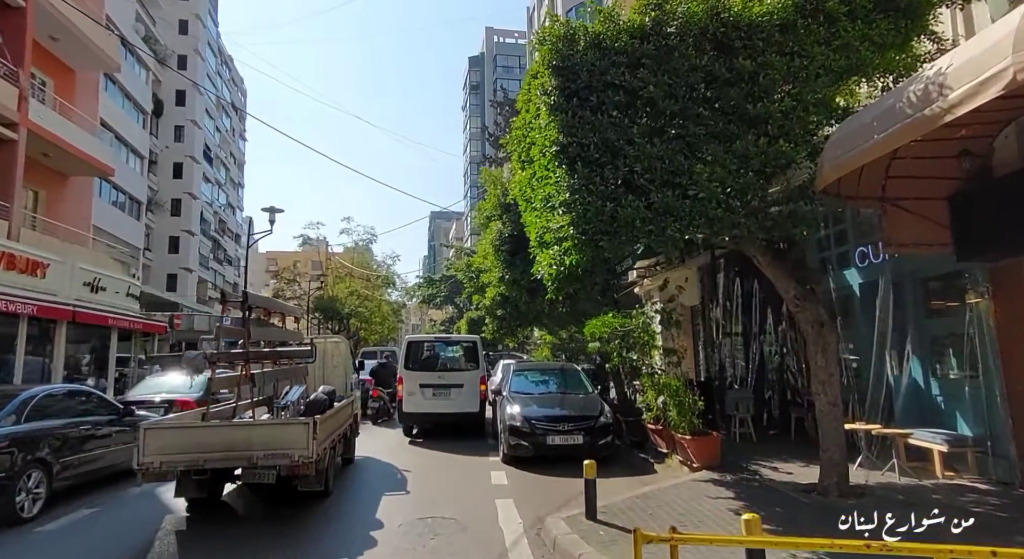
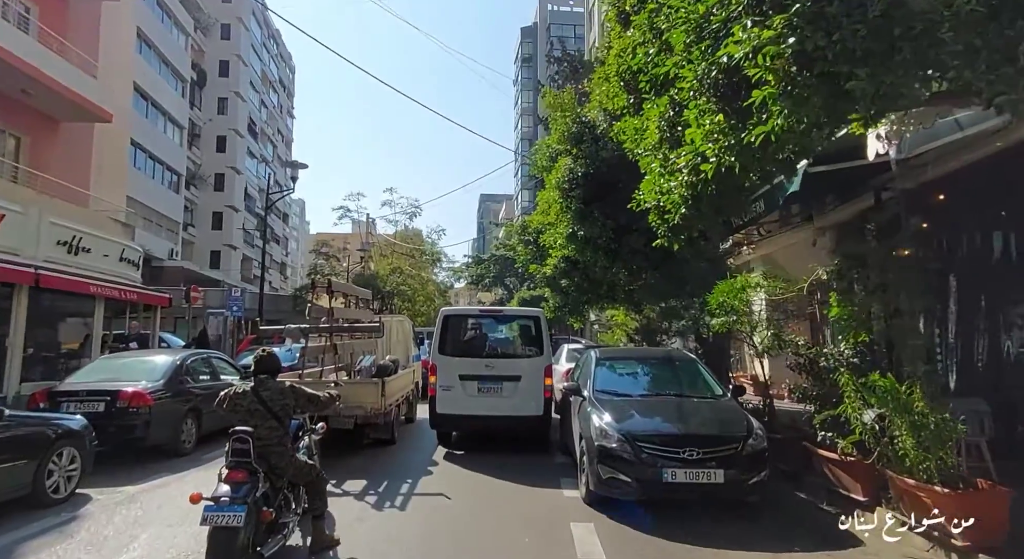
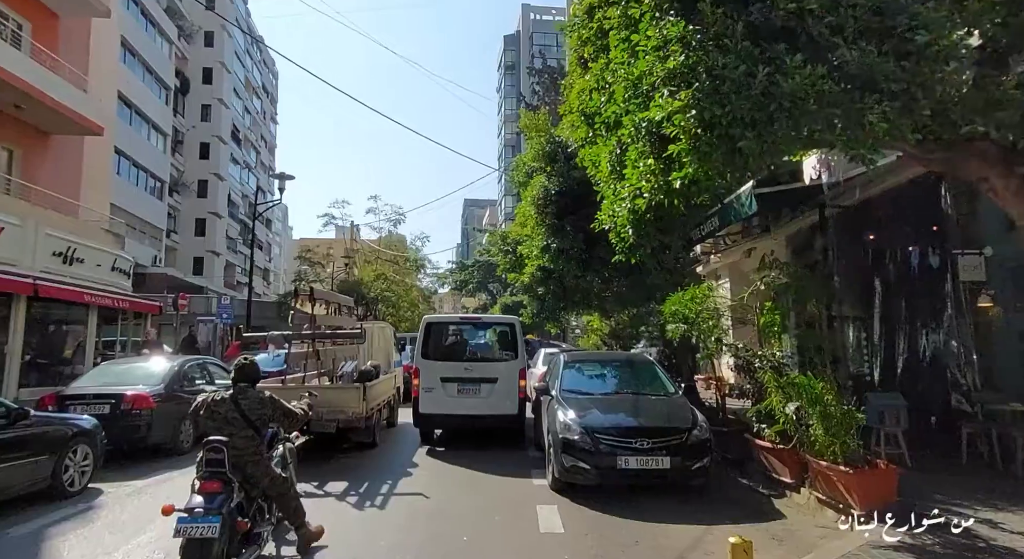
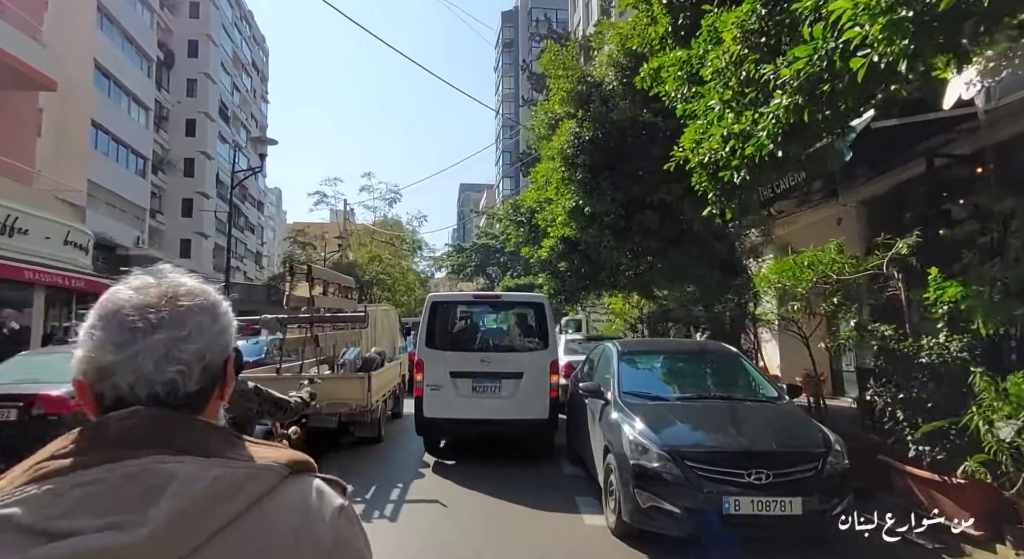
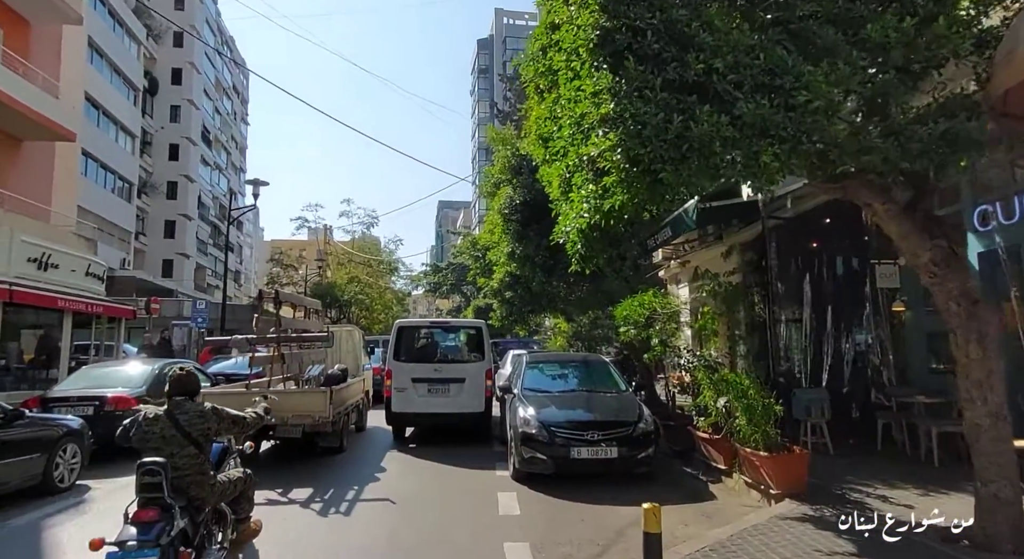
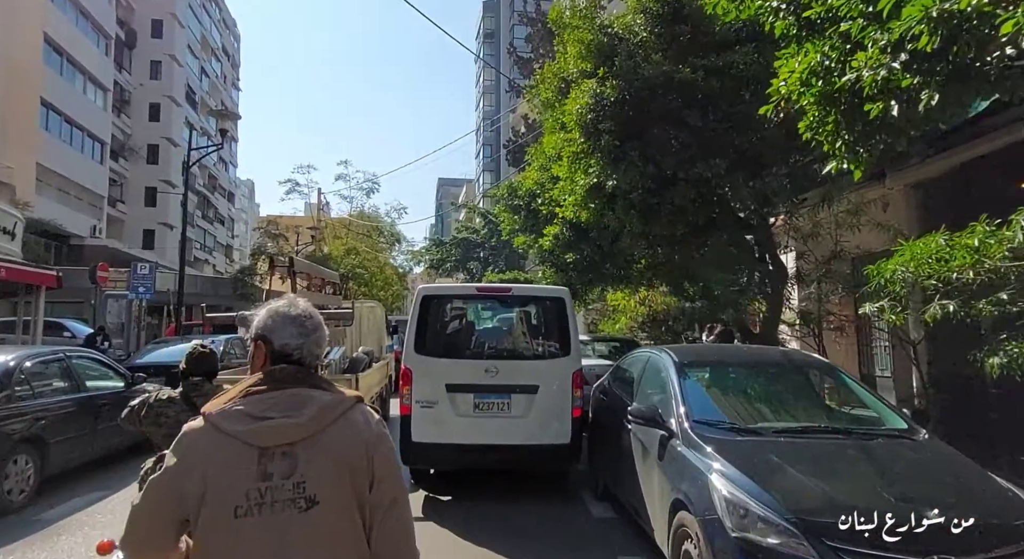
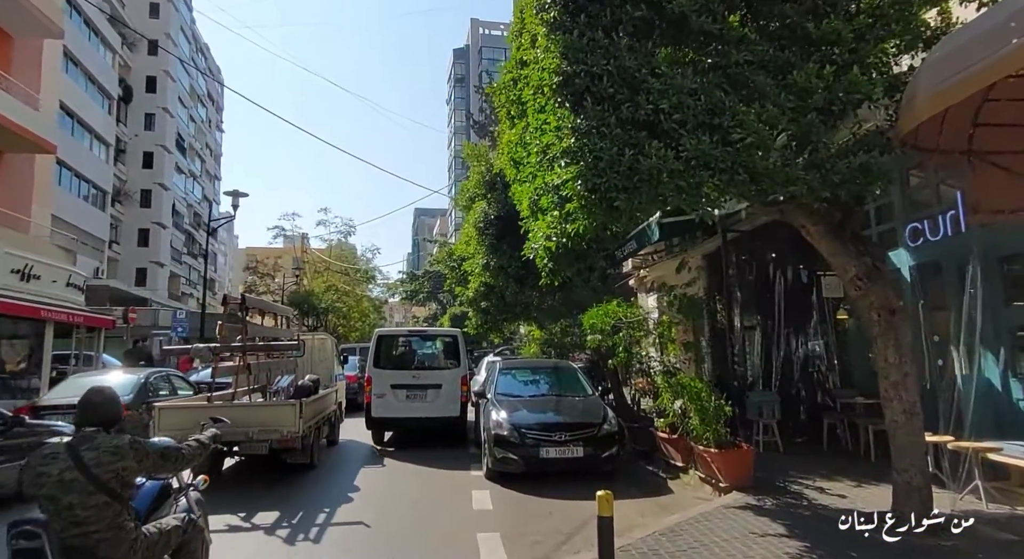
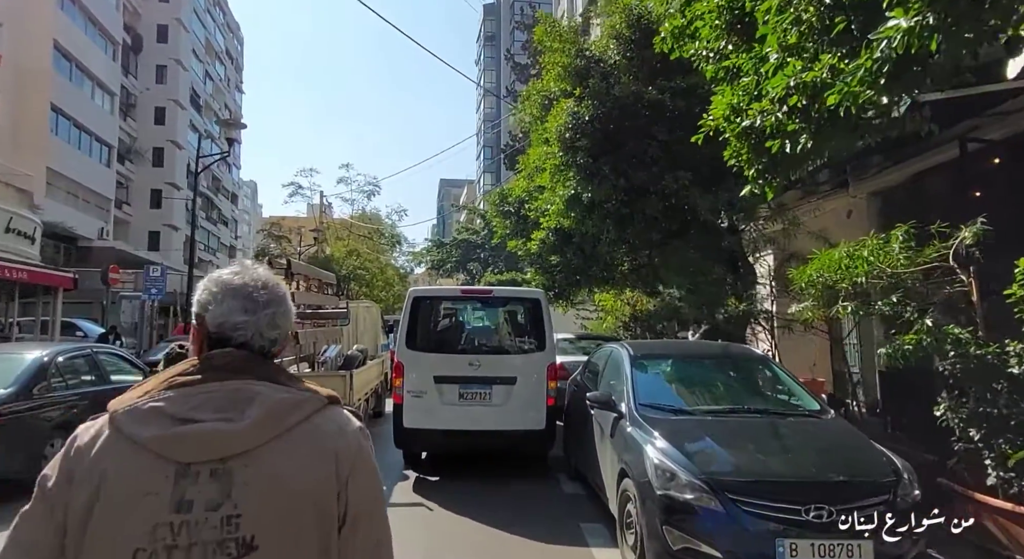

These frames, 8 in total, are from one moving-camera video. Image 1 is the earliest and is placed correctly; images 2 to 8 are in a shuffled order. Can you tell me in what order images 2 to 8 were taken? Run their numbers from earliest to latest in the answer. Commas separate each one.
7, 5, 3, 2, 4, 8, 6
